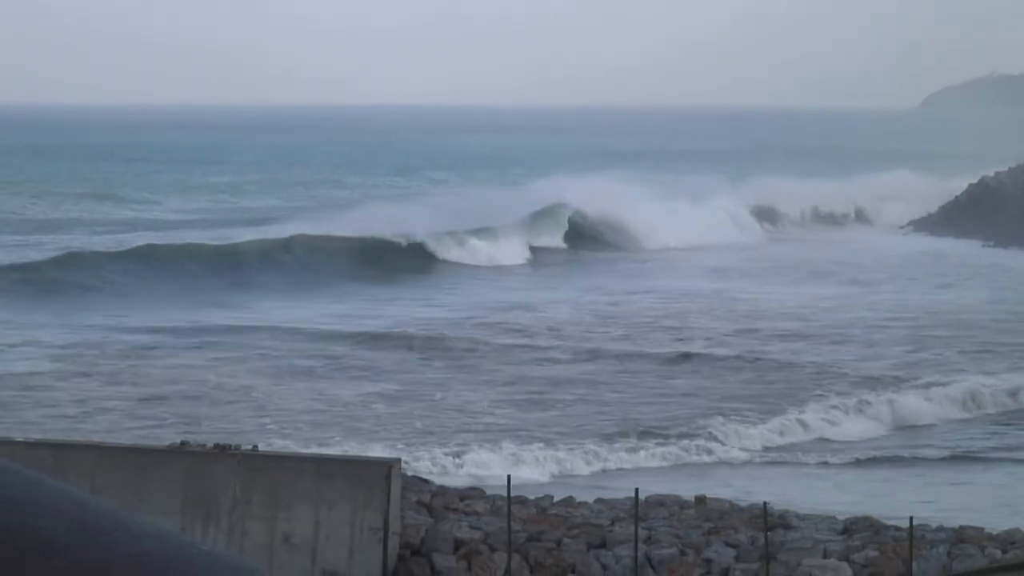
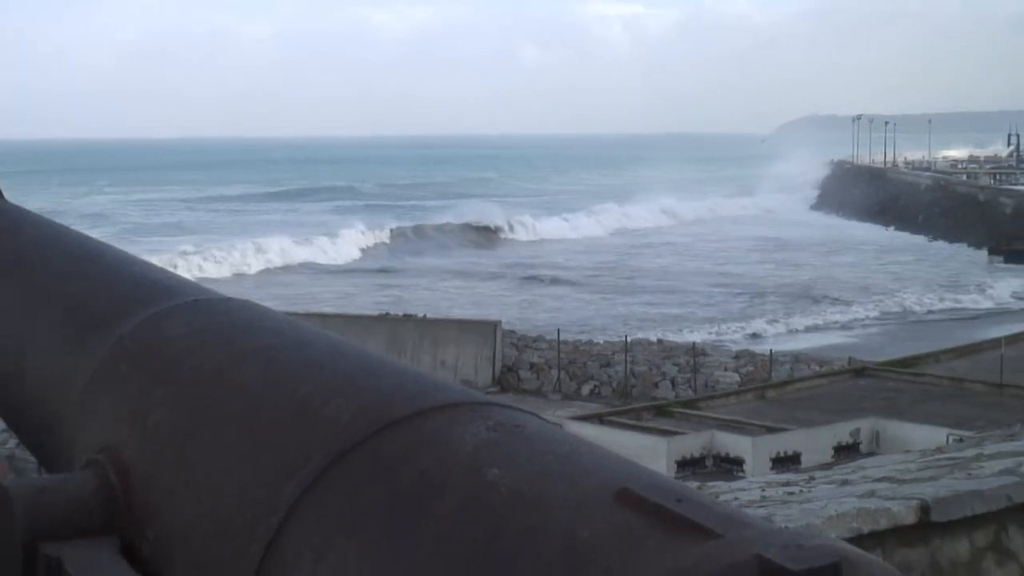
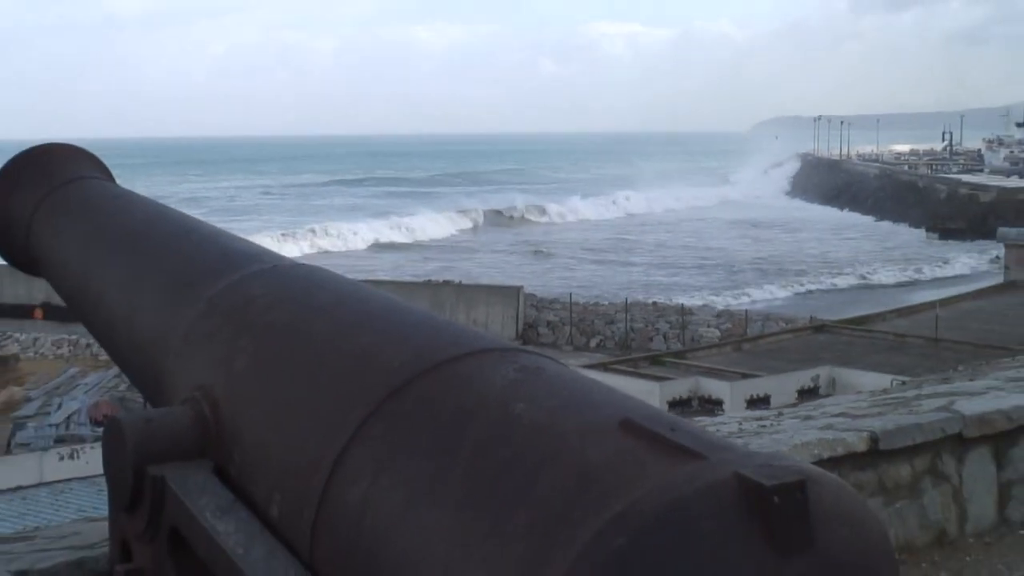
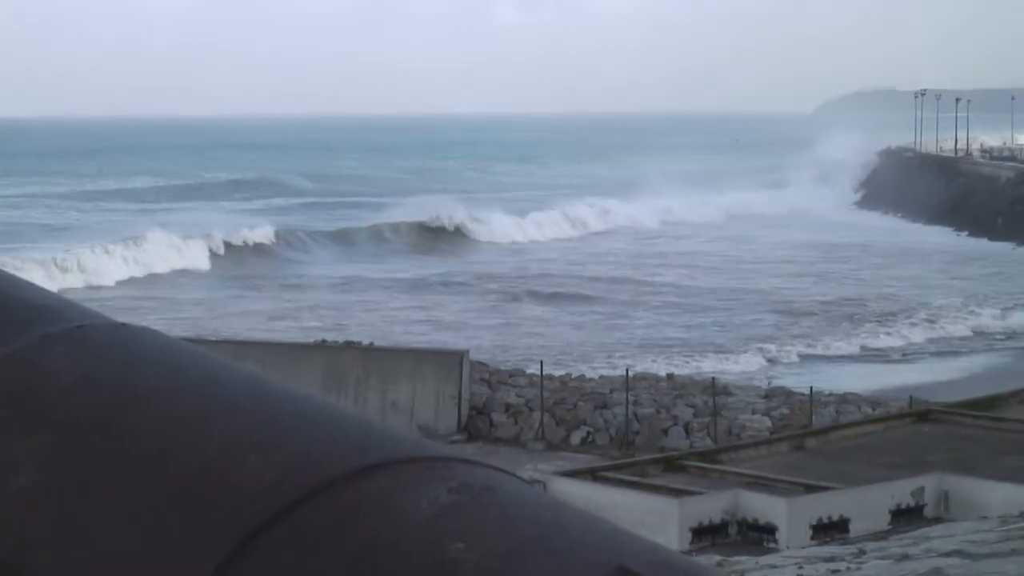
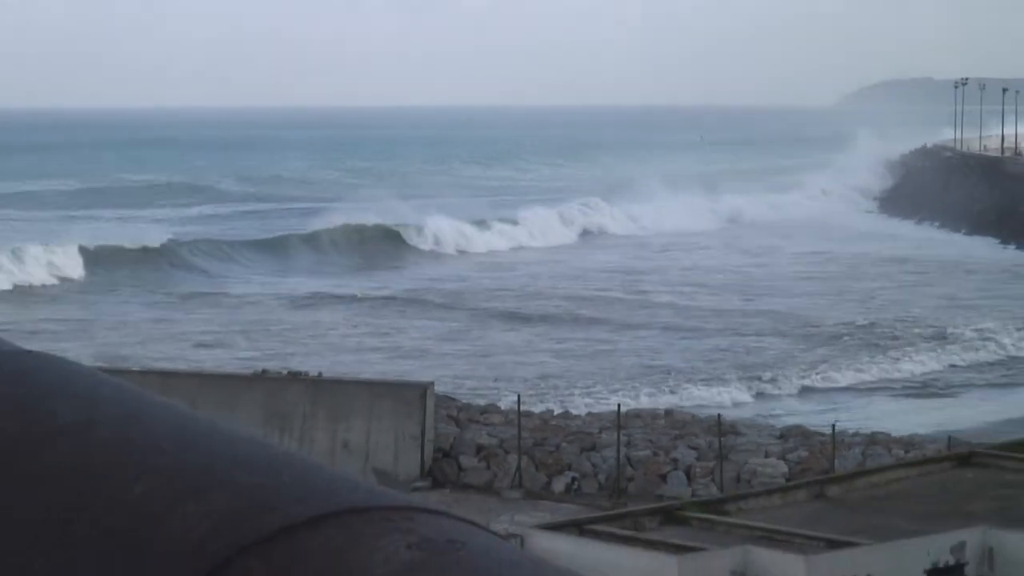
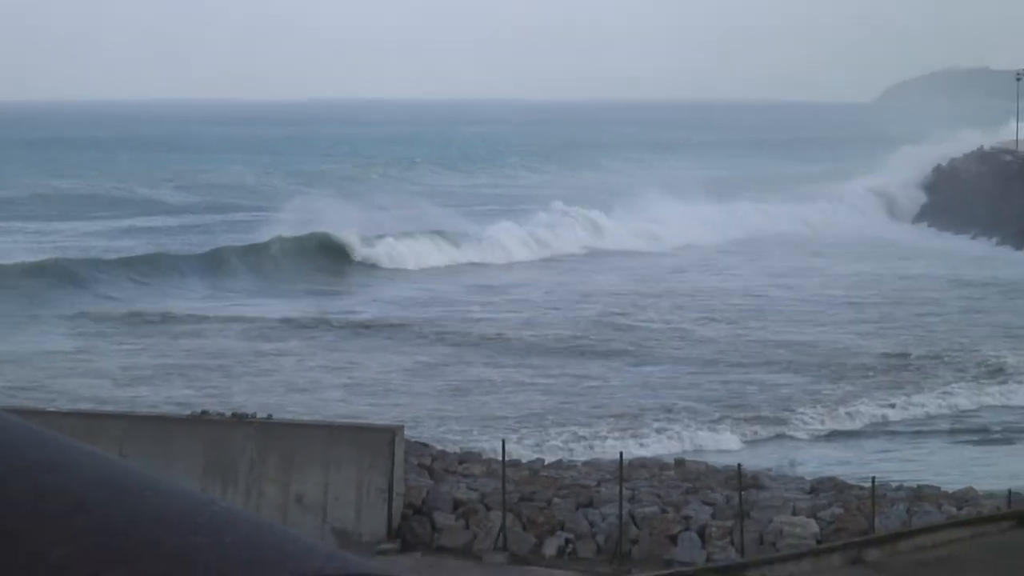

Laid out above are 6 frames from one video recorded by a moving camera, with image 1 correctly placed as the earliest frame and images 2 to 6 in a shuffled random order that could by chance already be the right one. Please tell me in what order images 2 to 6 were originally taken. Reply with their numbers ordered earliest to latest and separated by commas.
6, 5, 4, 2, 3
